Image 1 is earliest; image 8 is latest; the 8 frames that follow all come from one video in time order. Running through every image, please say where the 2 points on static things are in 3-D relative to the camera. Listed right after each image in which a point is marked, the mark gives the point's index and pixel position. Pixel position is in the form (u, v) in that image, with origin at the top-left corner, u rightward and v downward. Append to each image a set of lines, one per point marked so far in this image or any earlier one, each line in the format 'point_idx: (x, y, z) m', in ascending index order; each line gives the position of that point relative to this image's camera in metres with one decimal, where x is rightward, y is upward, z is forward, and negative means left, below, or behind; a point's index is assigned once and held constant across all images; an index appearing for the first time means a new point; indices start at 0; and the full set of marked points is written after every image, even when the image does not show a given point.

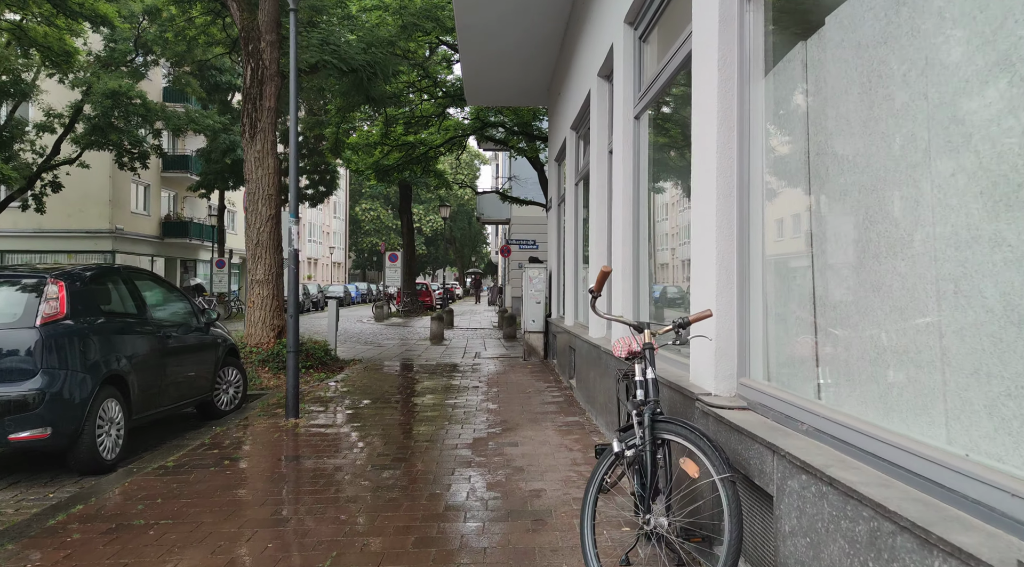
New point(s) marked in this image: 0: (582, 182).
0: (+1.1, +1.4, +9.4) m
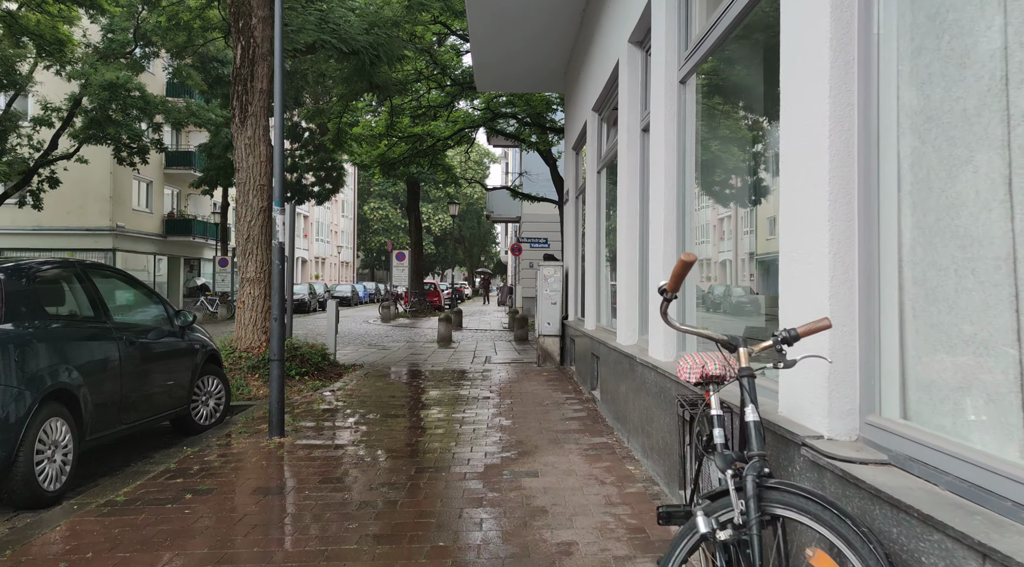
0: (+1.2, +1.4, +8.5) m
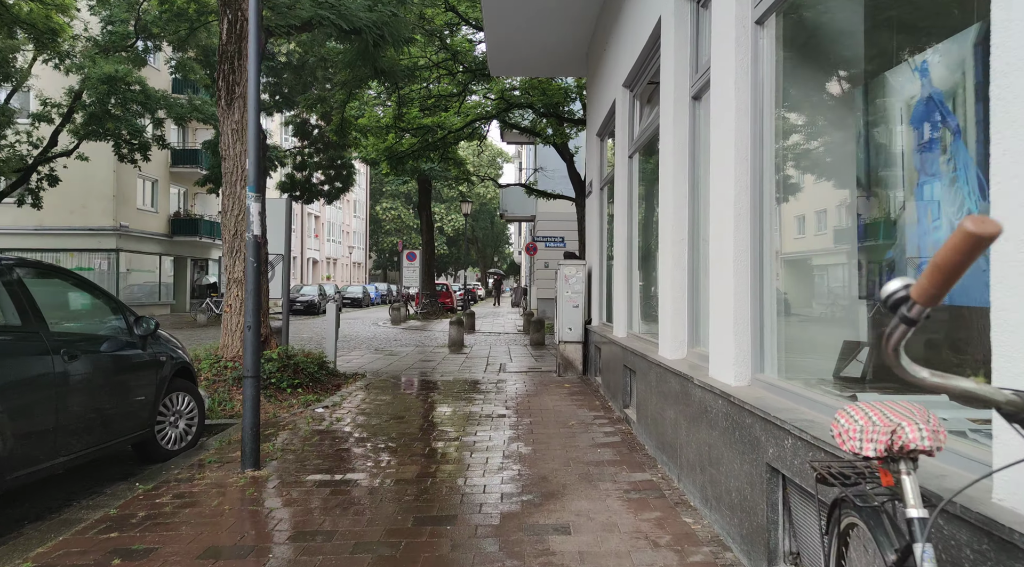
0: (+1.4, +1.4, +7.4) m
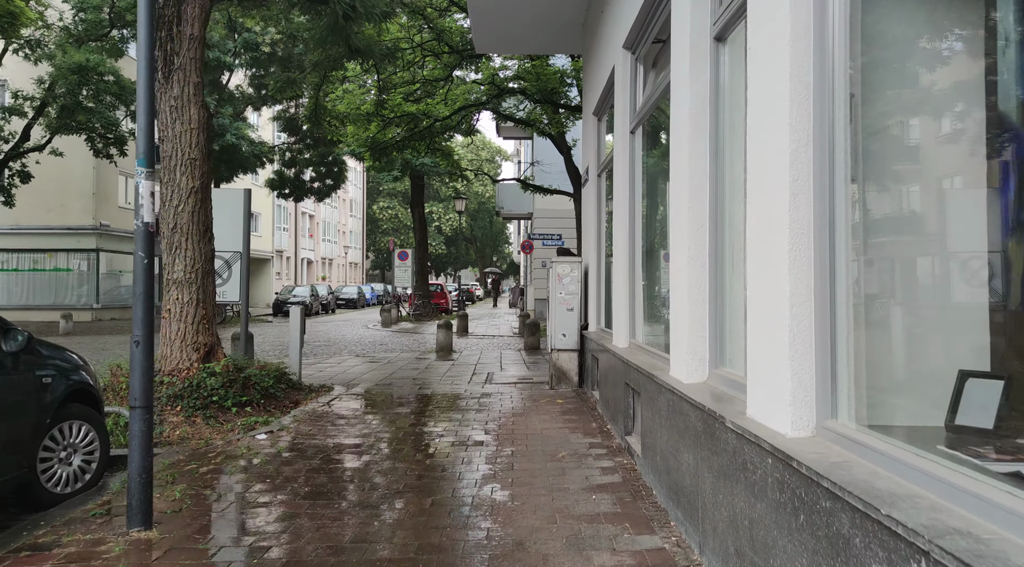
0: (+1.3, +1.4, +6.2) m
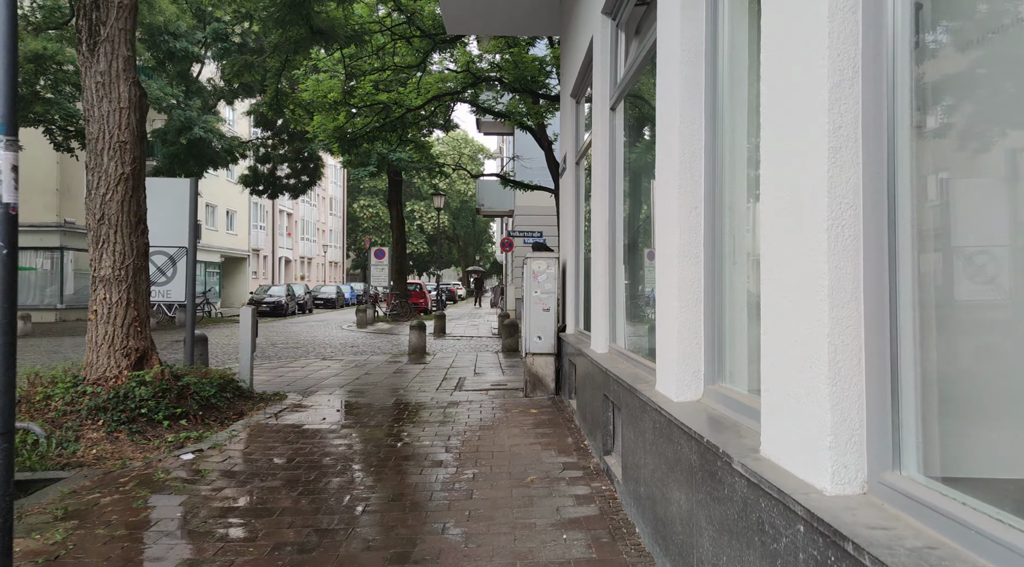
0: (+1.0, +1.4, +5.5) m
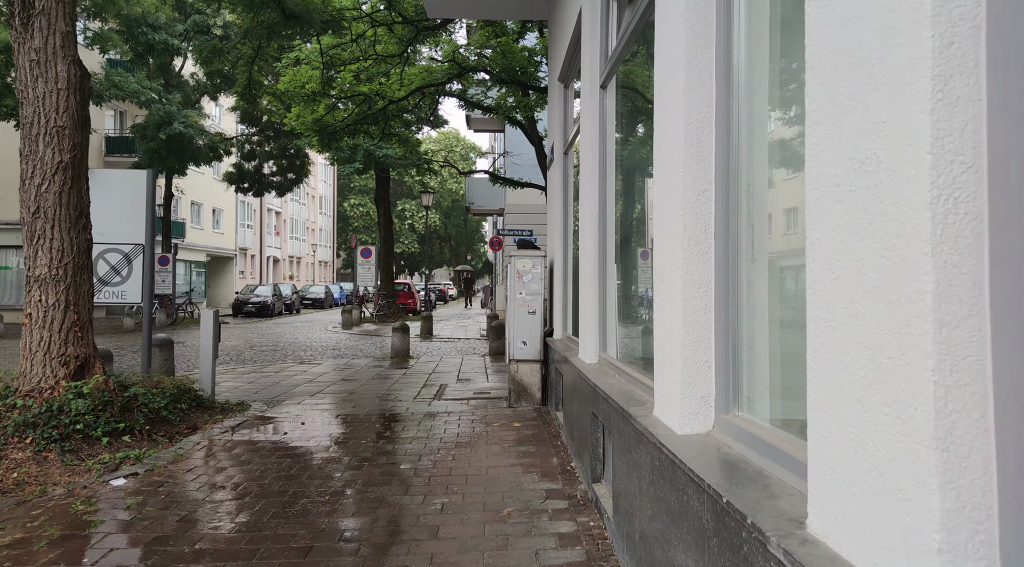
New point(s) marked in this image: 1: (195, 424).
0: (+0.8, +1.4, +4.9) m
1: (-3.1, -1.4, +6.7) m
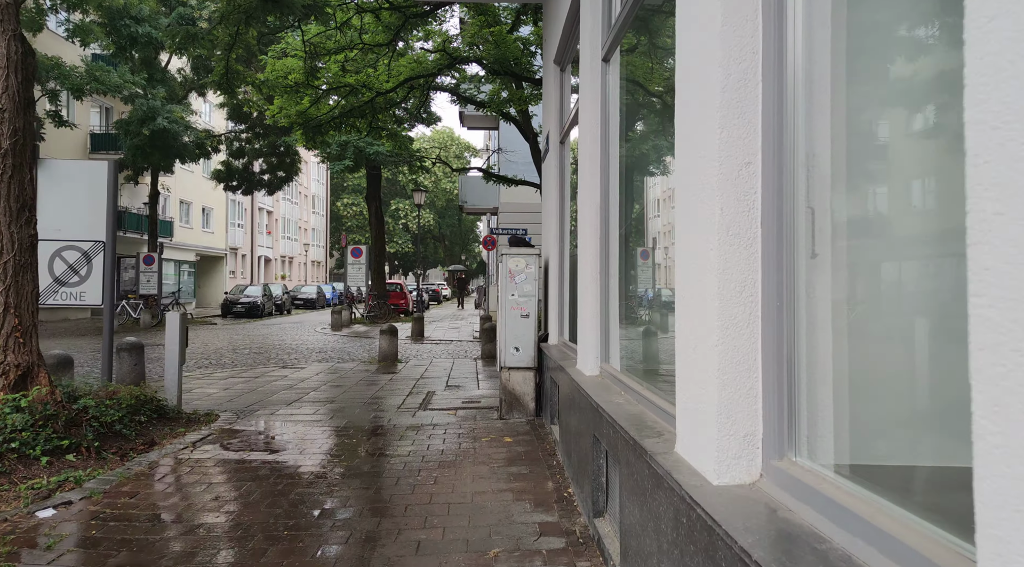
0: (+0.8, +1.4, +4.3) m
1: (-3.2, -1.4, +6.1) m
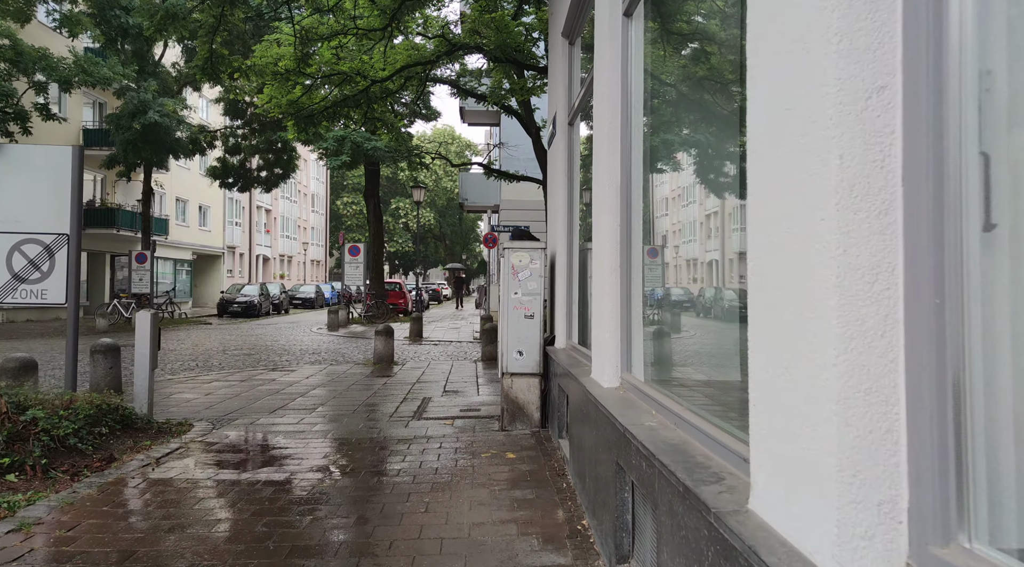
0: (+0.8, +1.5, +3.6) m
1: (-3.1, -1.3, +5.5) m
